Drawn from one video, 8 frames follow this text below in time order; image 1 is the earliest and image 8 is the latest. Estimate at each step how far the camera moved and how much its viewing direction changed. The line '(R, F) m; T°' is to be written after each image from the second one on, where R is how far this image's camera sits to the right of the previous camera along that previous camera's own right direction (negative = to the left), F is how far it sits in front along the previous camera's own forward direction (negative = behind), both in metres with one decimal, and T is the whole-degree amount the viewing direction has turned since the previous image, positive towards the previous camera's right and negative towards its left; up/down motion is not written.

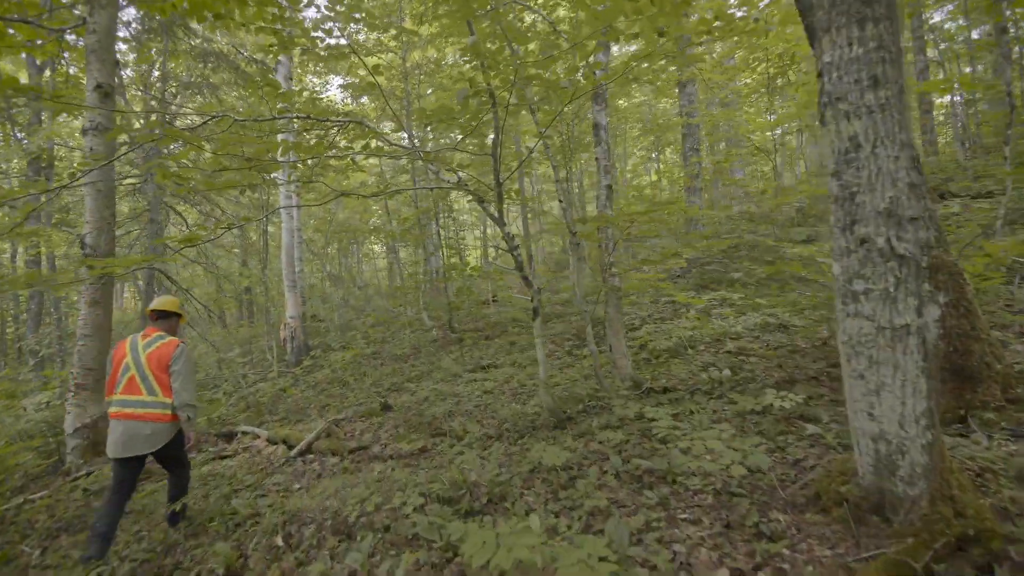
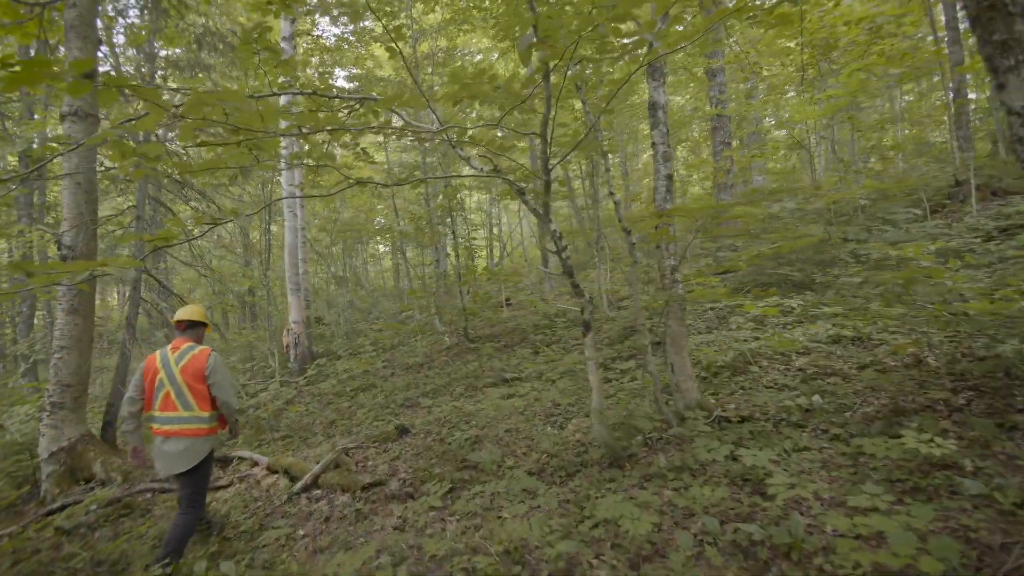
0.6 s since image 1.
(-0.3, +0.7) m; 0°
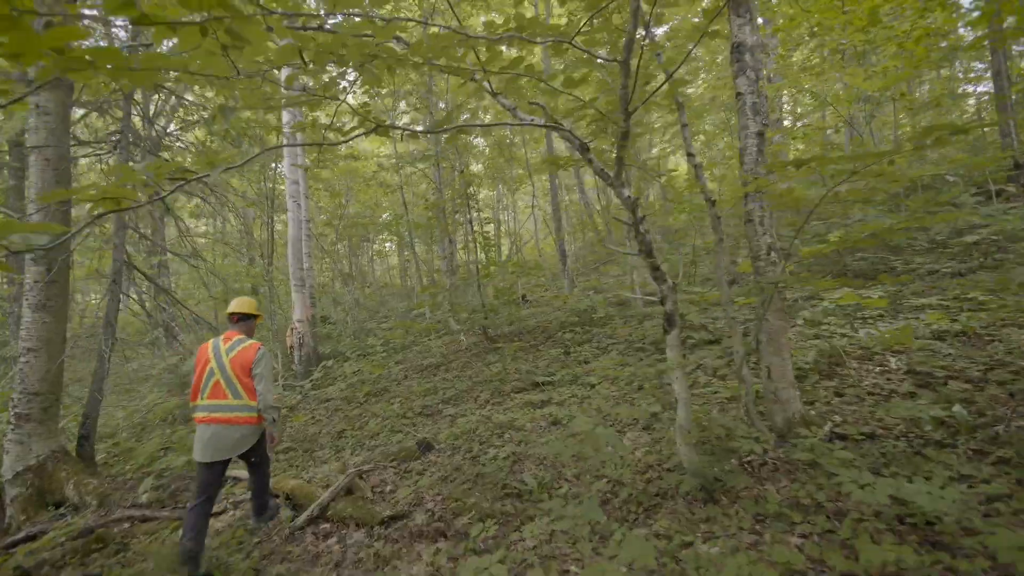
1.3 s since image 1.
(-0.3, +0.7) m; 0°
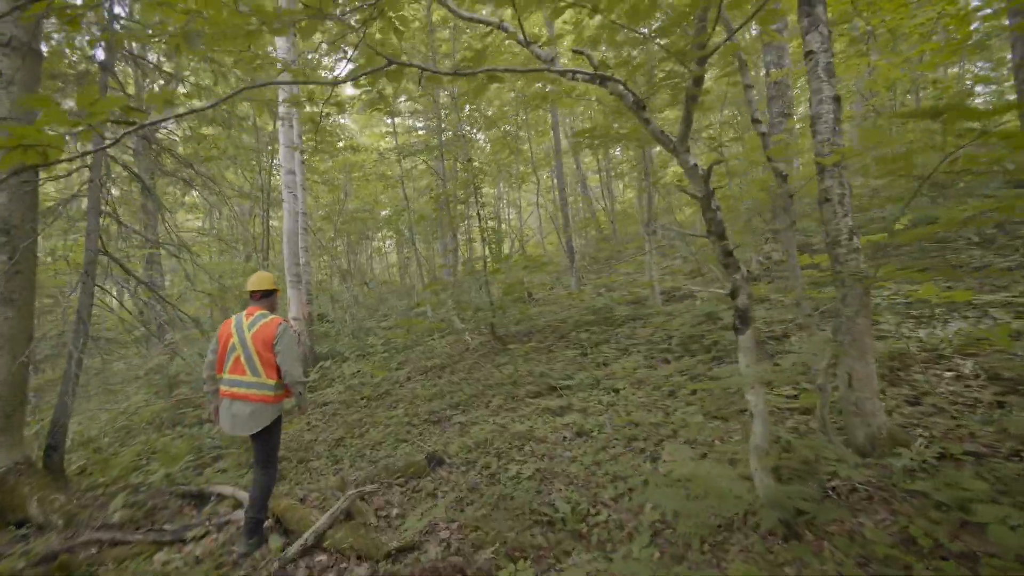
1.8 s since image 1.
(-0.2, +0.5) m; 0°
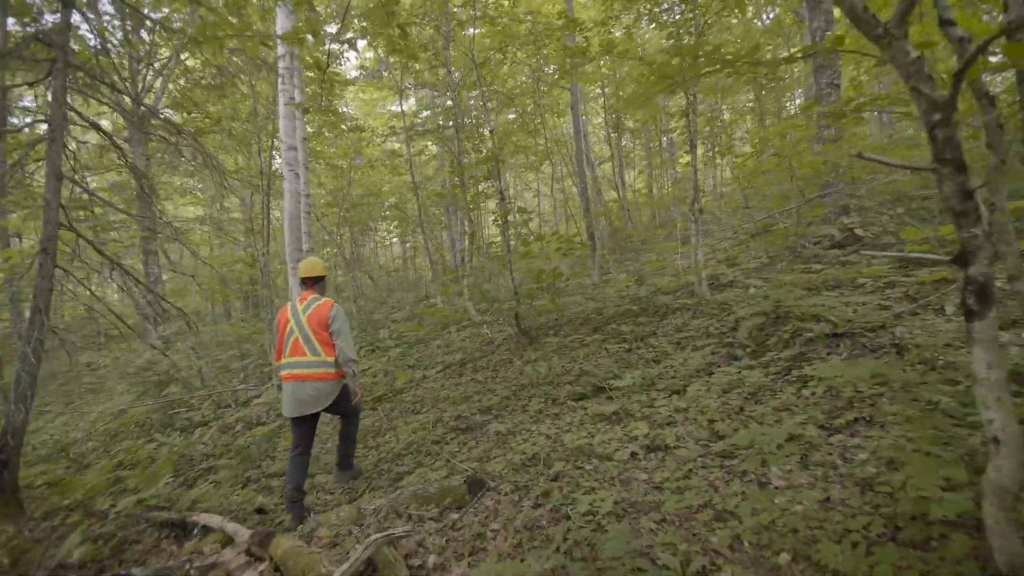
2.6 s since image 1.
(-0.3, +0.7) m; 0°
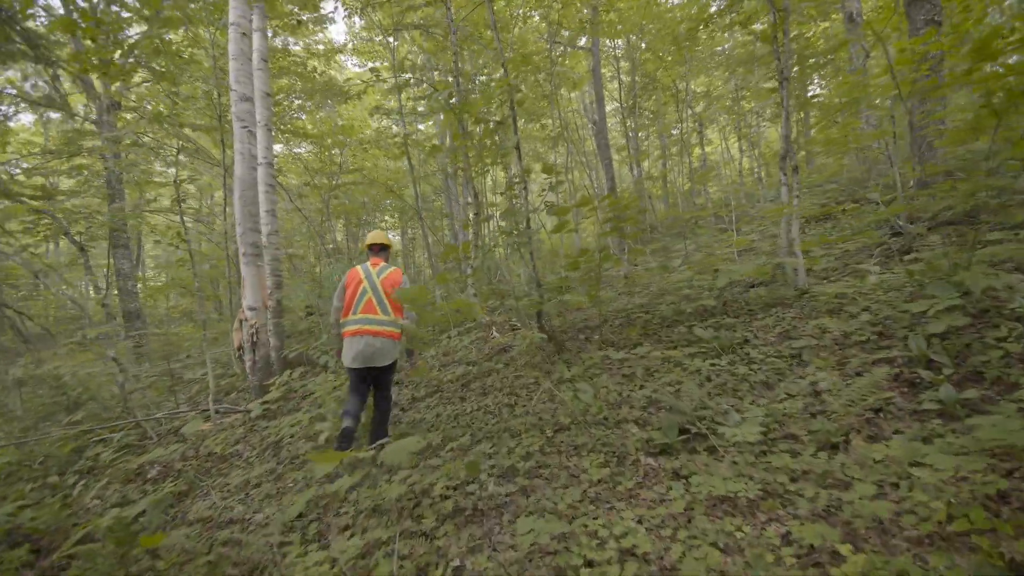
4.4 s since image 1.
(-0.1, +1.6) m; 0°
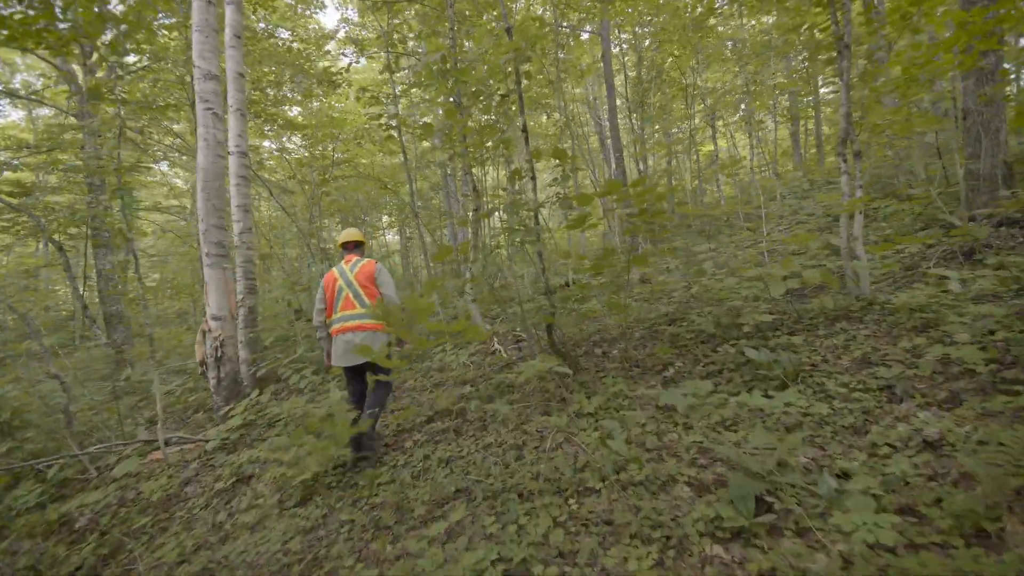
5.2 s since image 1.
(0.0, +0.7) m; 0°
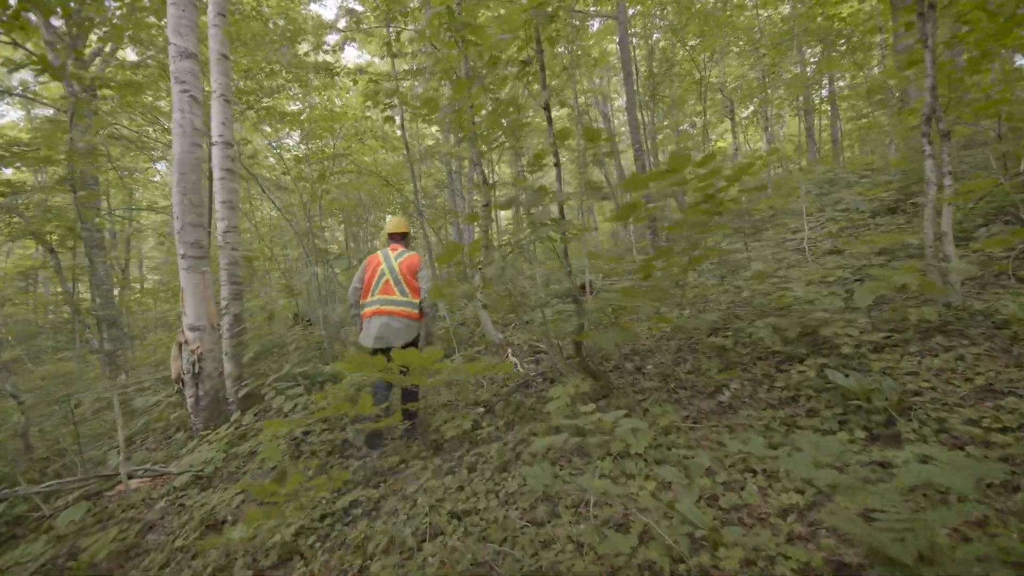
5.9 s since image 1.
(-0.1, +0.6) m; 0°
